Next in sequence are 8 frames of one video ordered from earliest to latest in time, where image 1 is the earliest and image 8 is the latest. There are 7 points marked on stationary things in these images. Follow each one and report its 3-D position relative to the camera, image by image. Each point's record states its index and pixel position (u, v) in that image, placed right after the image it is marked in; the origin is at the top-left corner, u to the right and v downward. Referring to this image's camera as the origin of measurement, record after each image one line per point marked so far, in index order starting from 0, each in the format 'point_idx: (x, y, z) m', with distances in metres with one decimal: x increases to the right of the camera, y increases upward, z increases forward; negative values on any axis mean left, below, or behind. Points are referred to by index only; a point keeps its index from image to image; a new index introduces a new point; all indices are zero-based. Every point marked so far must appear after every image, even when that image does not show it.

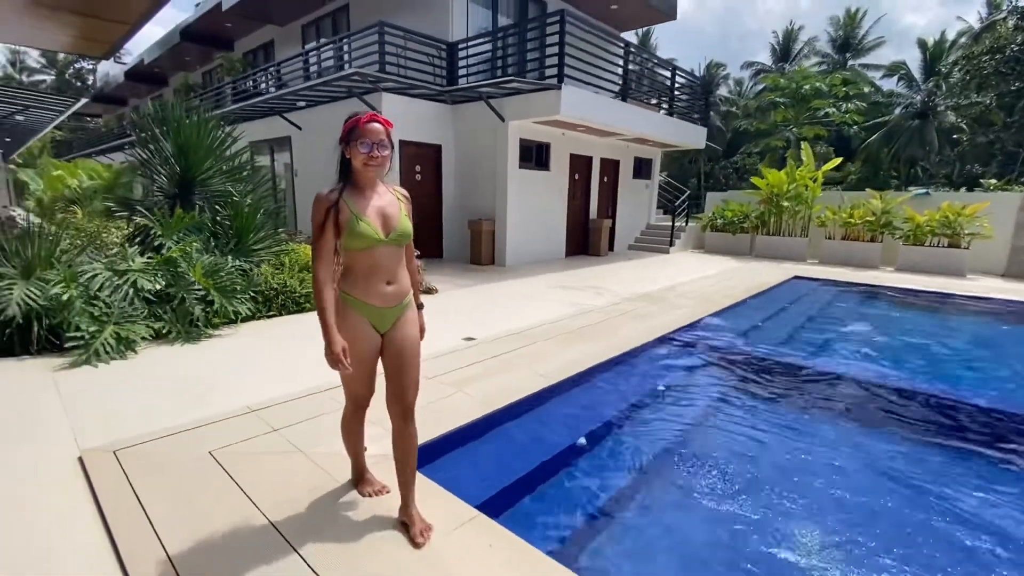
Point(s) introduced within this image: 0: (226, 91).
0: (-6.9, +4.7, +11.7) m
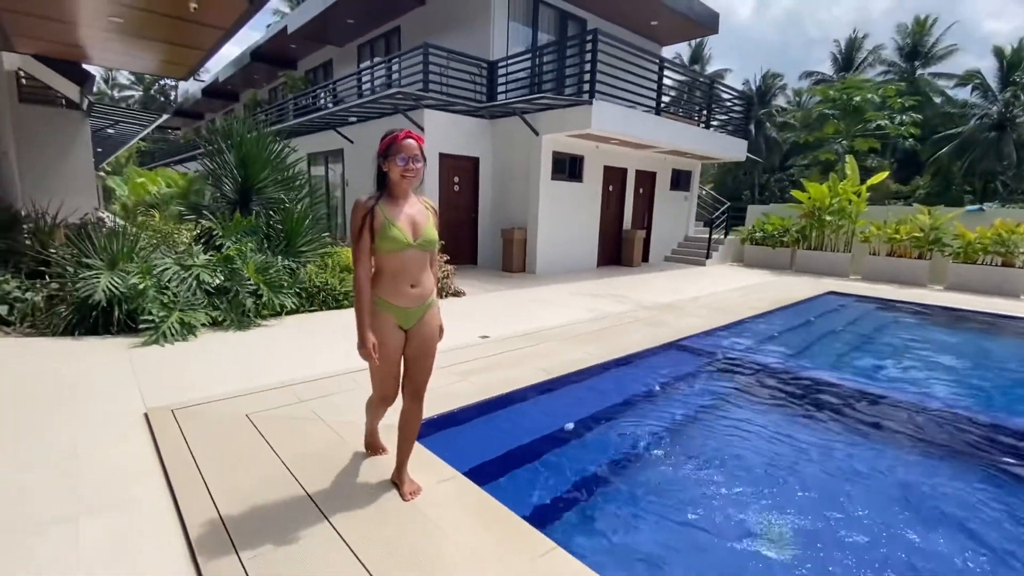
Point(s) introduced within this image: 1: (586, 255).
0: (-5.9, +4.7, +12.8) m
1: (+1.6, +0.7, +10.5) m
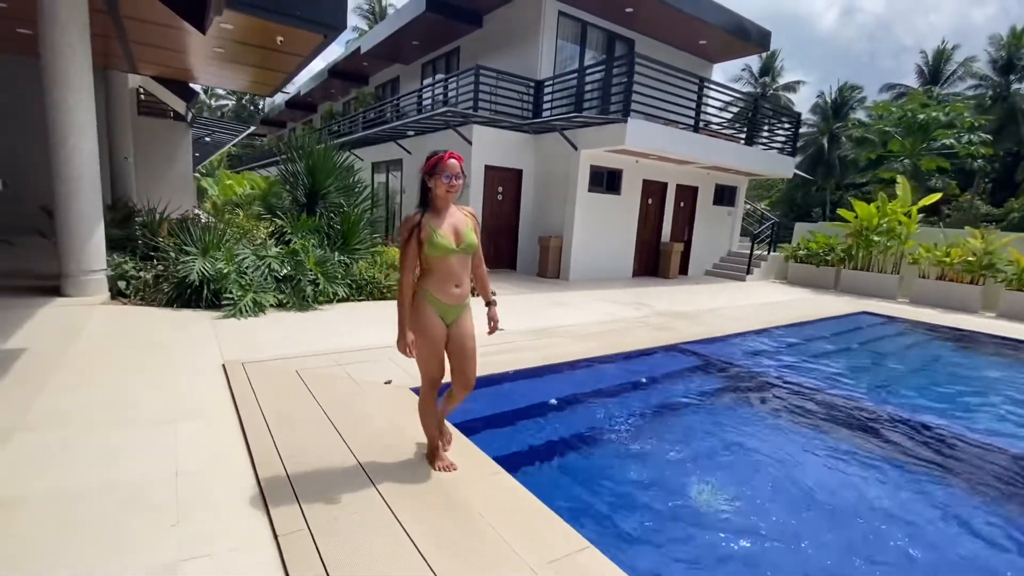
0: (-4.5, +4.9, +14.1) m
1: (+2.4, +0.5, +10.9) m
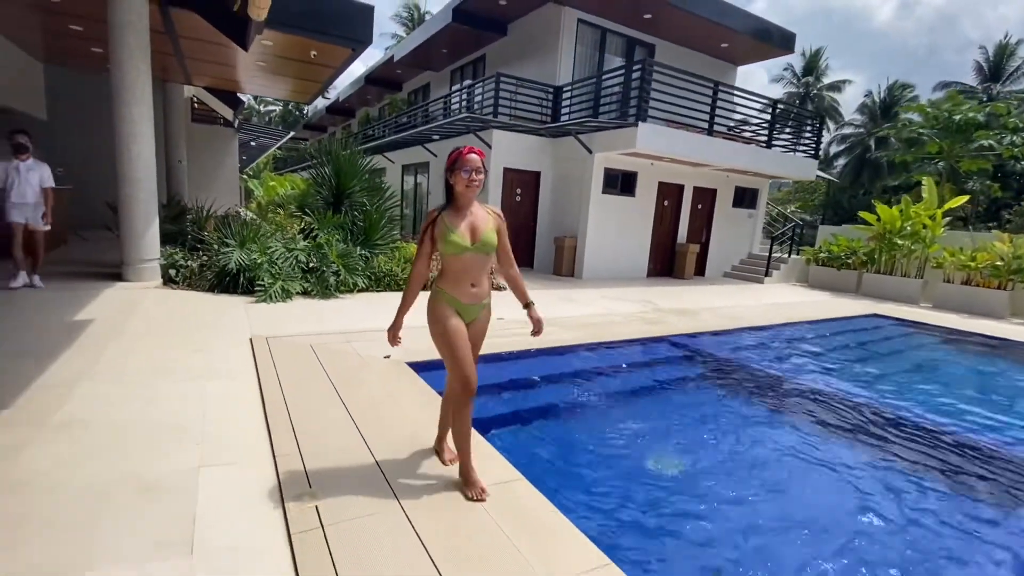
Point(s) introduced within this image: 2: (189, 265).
0: (-3.7, +5.0, +14.9) m
1: (+2.8, +0.5, +11.2) m
2: (-4.4, +0.3, +6.6) m
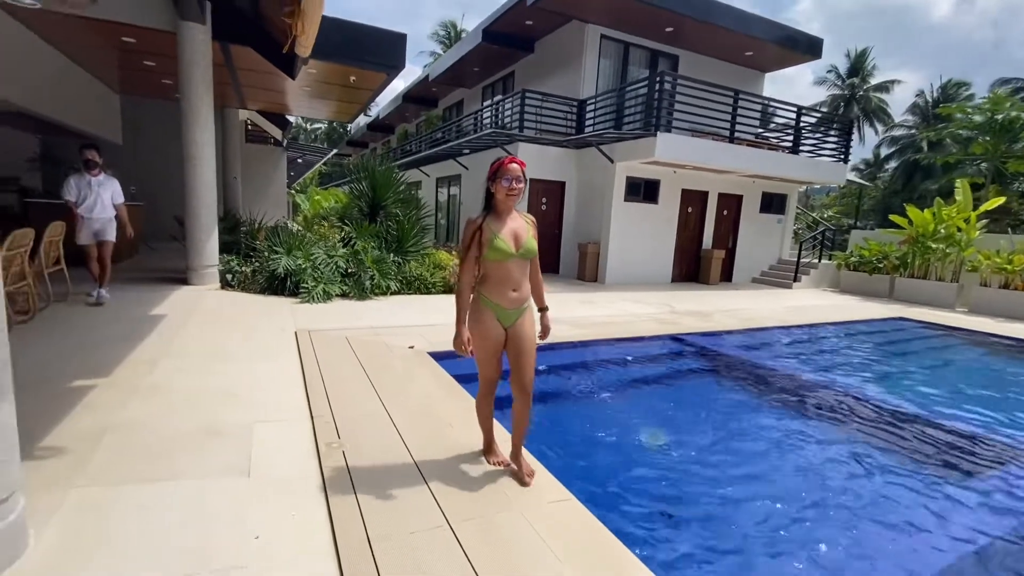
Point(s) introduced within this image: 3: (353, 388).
0: (-2.8, +4.8, +15.7) m
1: (+3.5, +0.4, +11.5) m
2: (-4.1, +0.3, +7.4) m
3: (-1.2, -0.8, +3.8) m
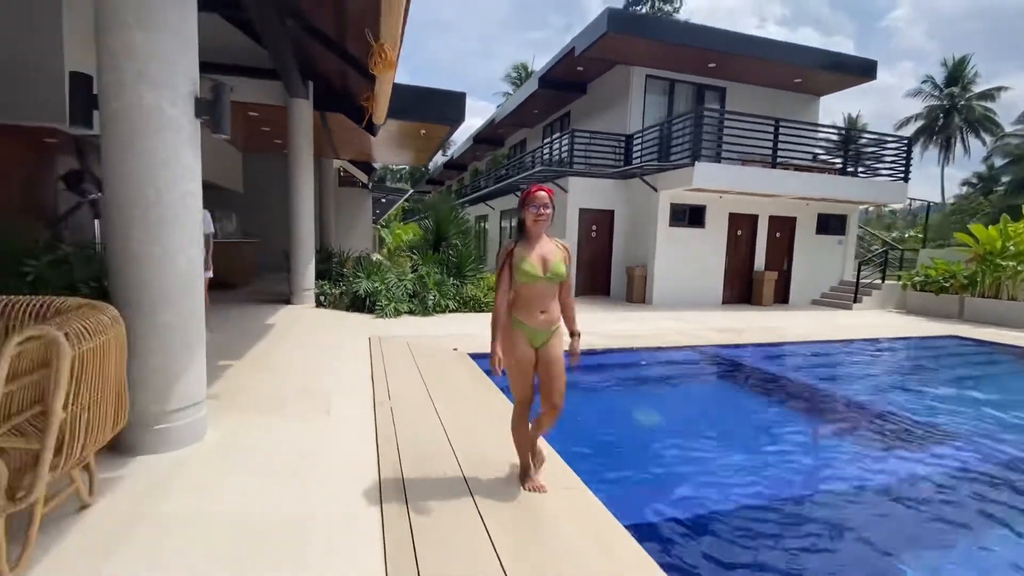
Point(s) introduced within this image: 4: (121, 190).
0: (-0.8, +3.9, +17.3) m
1: (+4.8, -0.1, +11.8) m
2: (-3.3, -0.1, +9.0) m
3: (-1.1, -0.9, +5.0) m
4: (-2.0, +0.5, +2.6) m
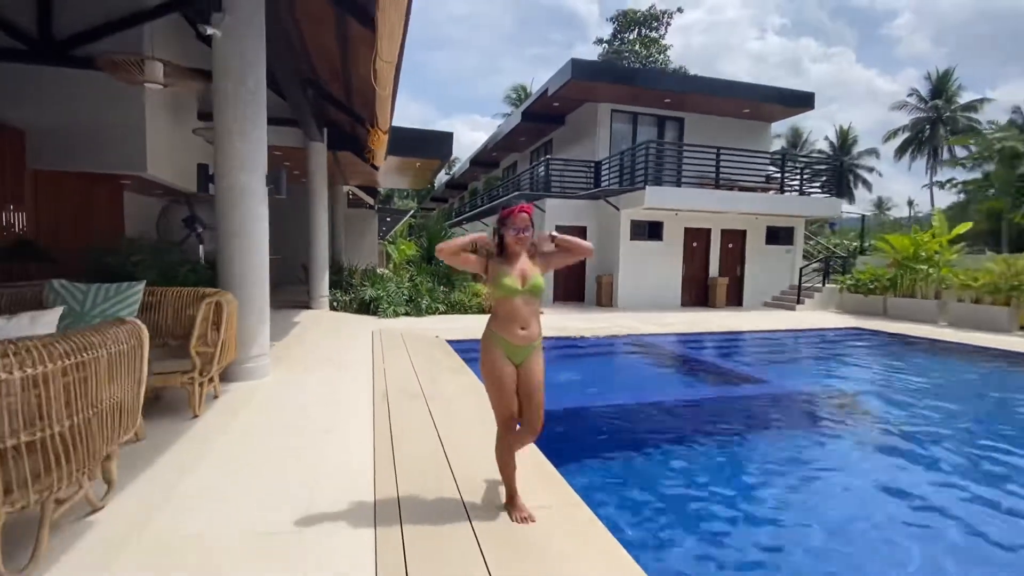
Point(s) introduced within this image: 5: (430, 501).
0: (-1.1, +3.6, +19.2) m
1: (+4.4, -0.2, +13.6) m
2: (-3.8, -0.2, +10.9) m
3: (-1.6, -0.9, +6.8) m
4: (-2.6, +0.5, +4.5) m
5: (-0.5, -1.2, +2.7) m
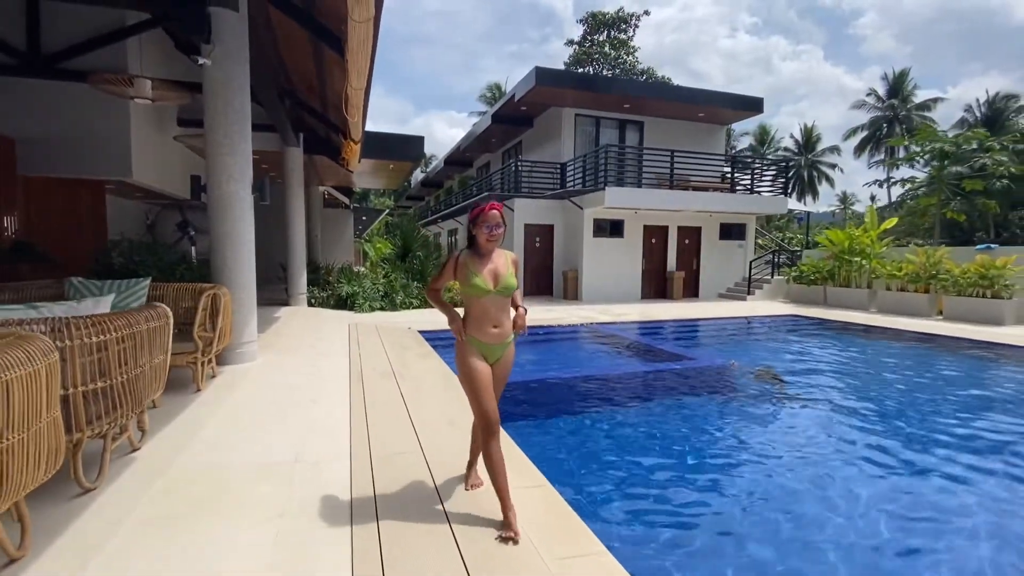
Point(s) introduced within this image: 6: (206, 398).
0: (-2.3, +3.7, +19.9) m
1: (+3.5, 0.0, +14.5) m
2: (-4.5, -0.2, +11.5) m
3: (-2.1, -0.9, +7.5) m
4: (-3.1, +0.5, +5.1) m
5: (-0.8, -1.1, +3.5) m
6: (-2.7, -1.0, +4.3) m
